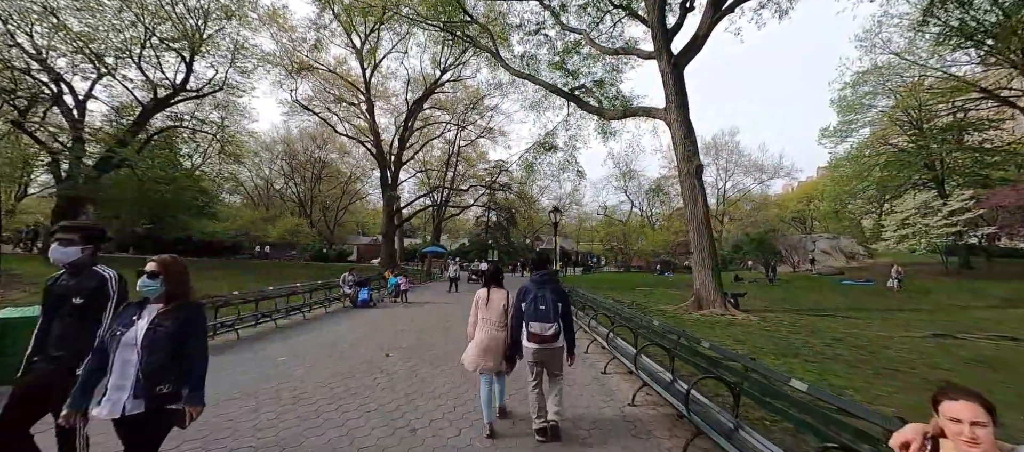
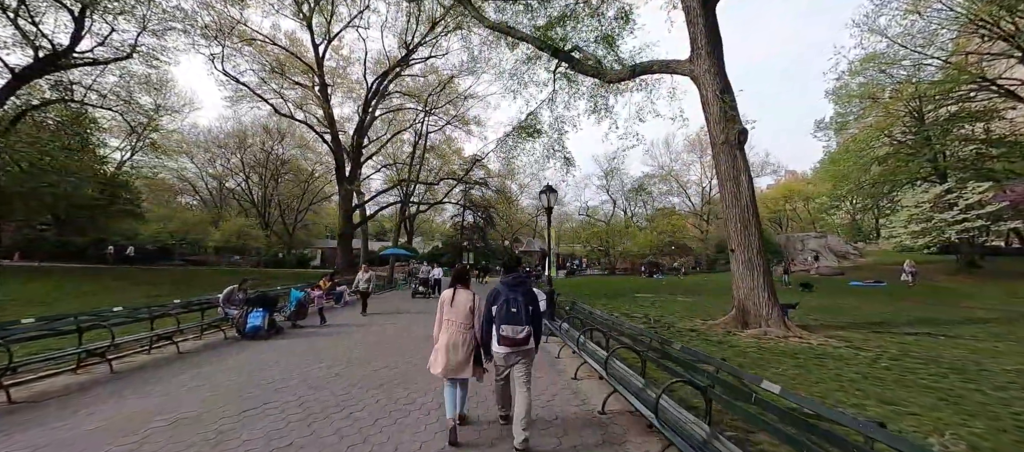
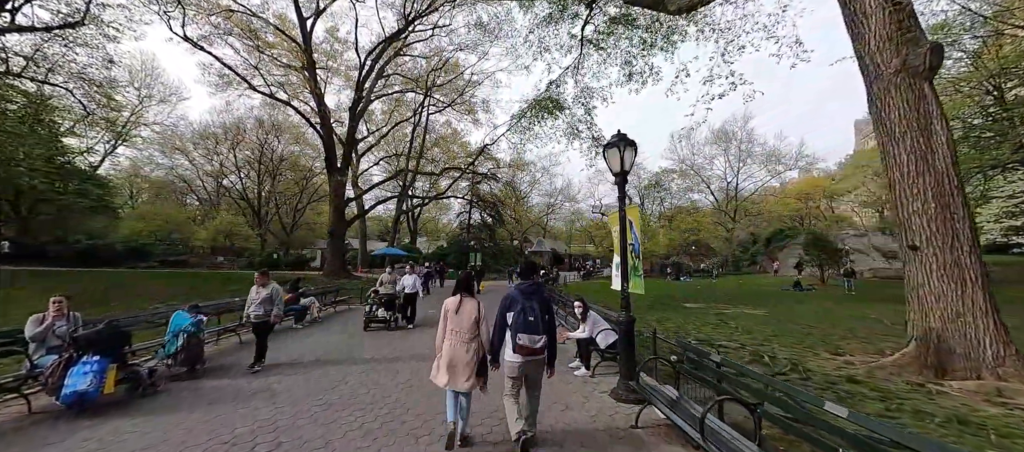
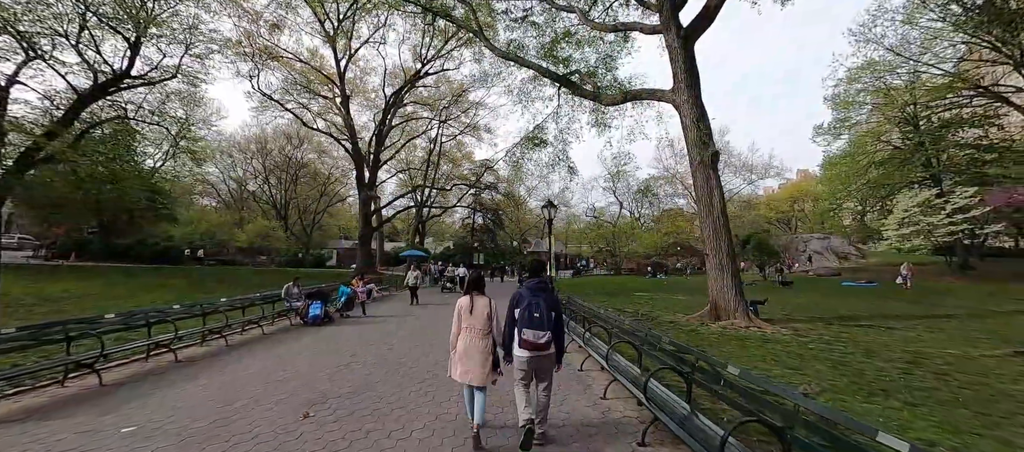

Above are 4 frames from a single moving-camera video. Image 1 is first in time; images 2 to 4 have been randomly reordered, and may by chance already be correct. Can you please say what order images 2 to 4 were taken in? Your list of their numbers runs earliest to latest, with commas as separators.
4, 2, 3
